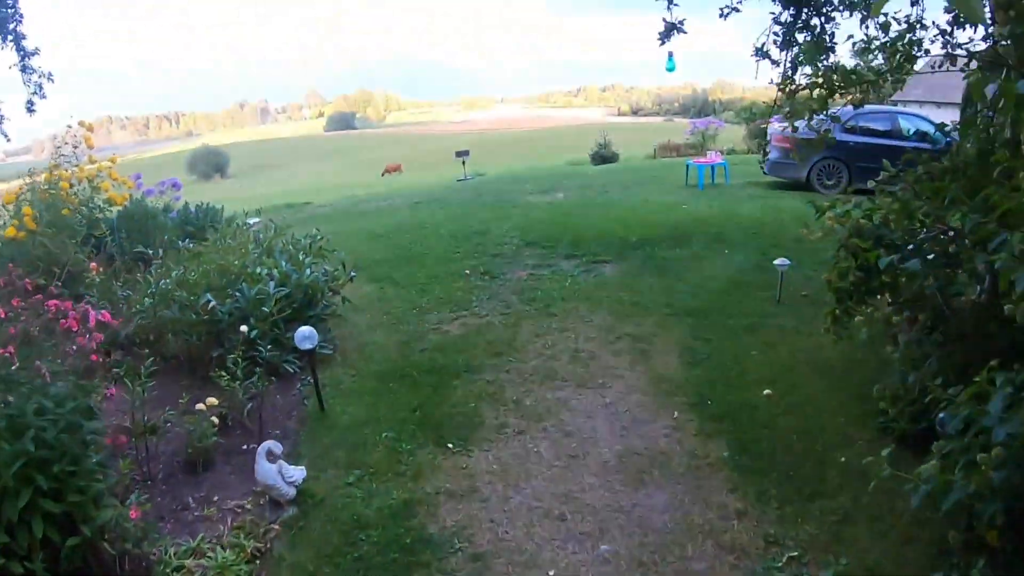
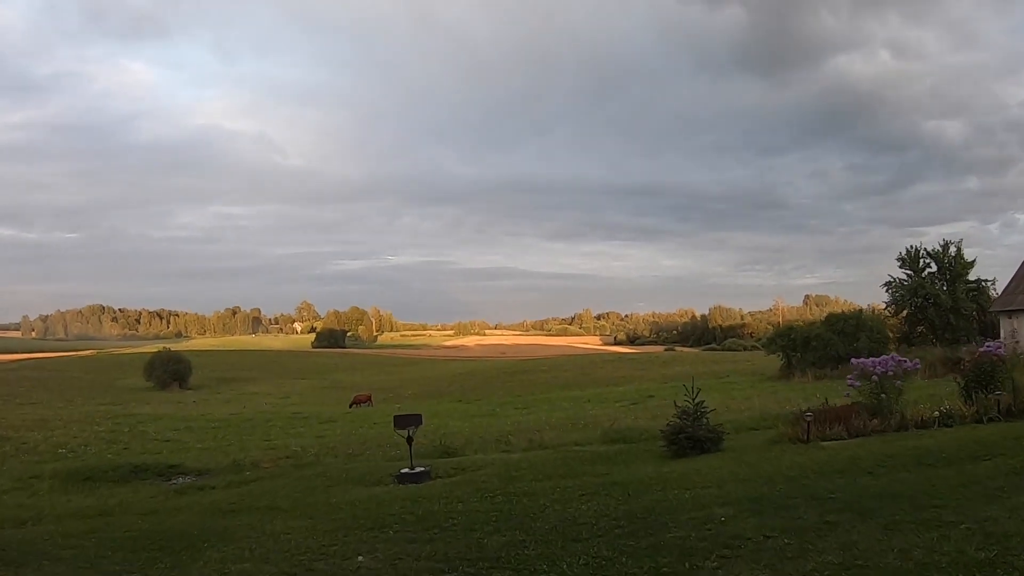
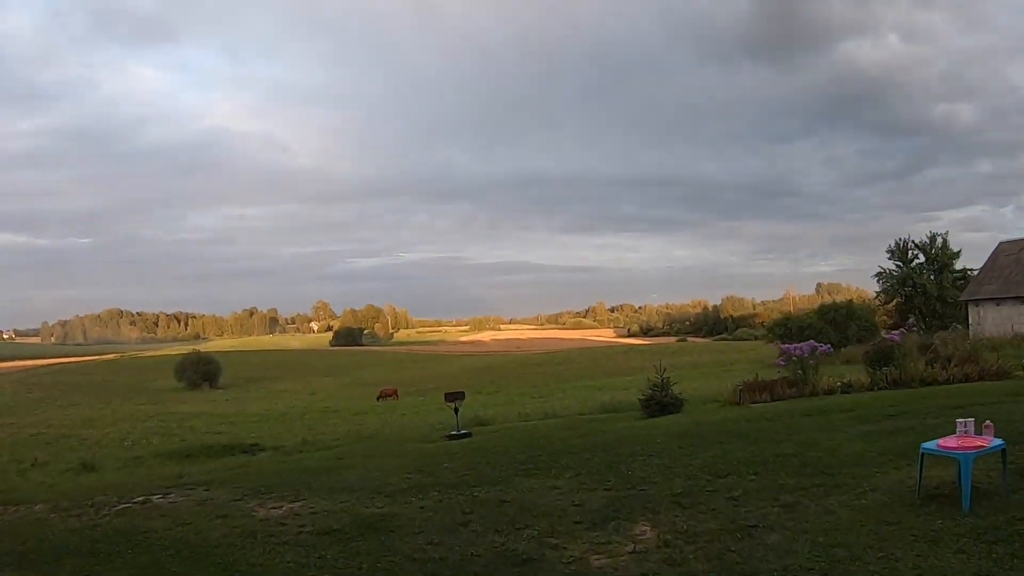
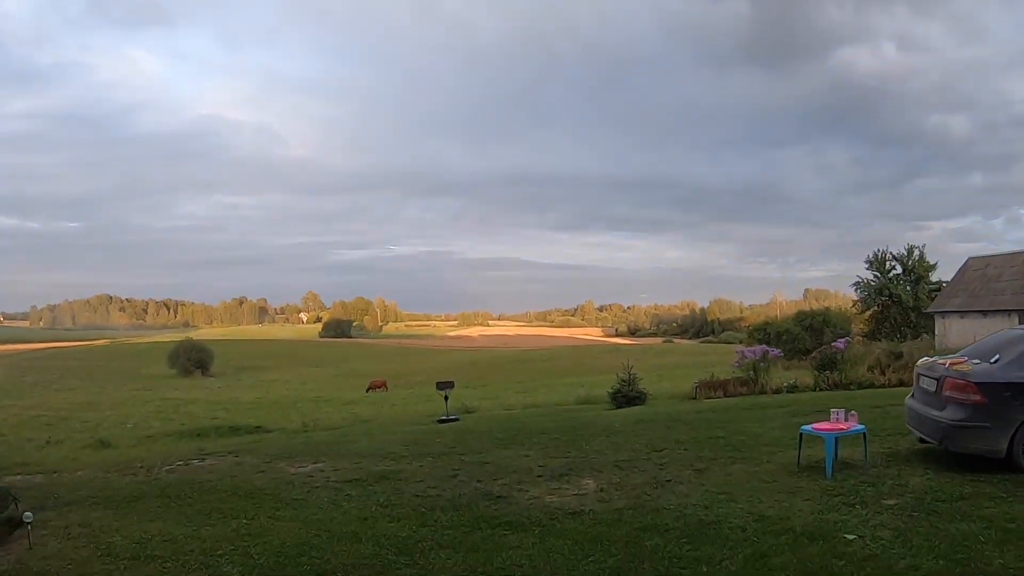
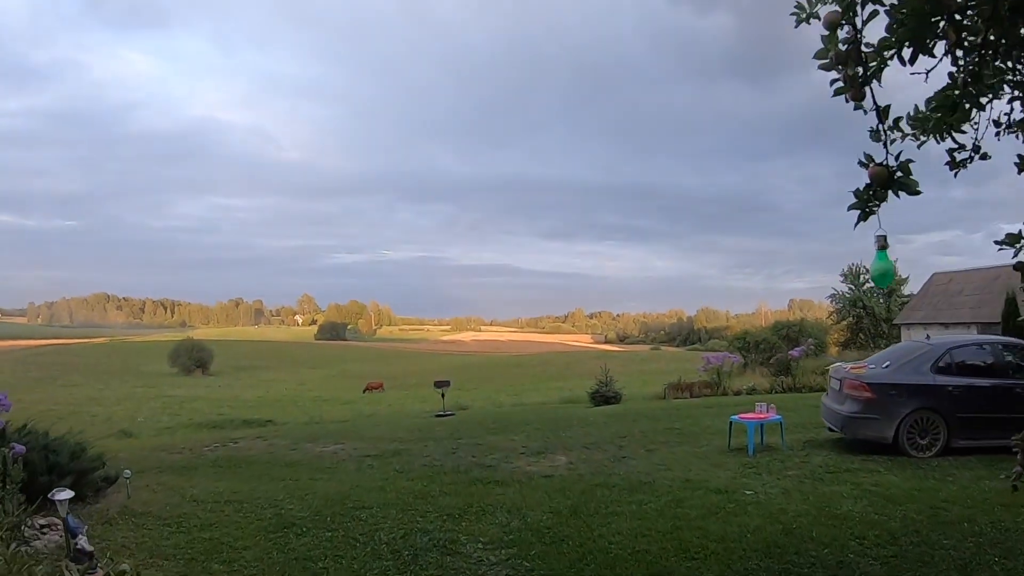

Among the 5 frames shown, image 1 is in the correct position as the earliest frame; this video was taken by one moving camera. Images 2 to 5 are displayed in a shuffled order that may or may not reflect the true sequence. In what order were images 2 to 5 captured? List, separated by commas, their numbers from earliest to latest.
5, 4, 3, 2
